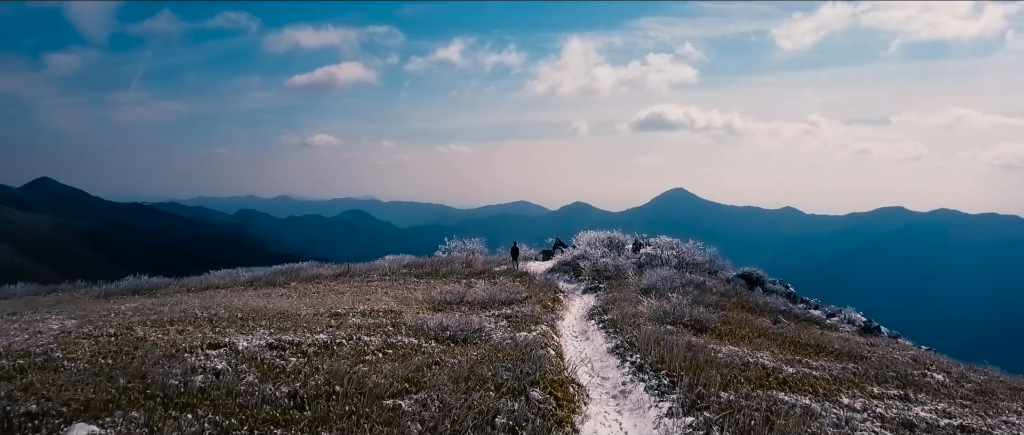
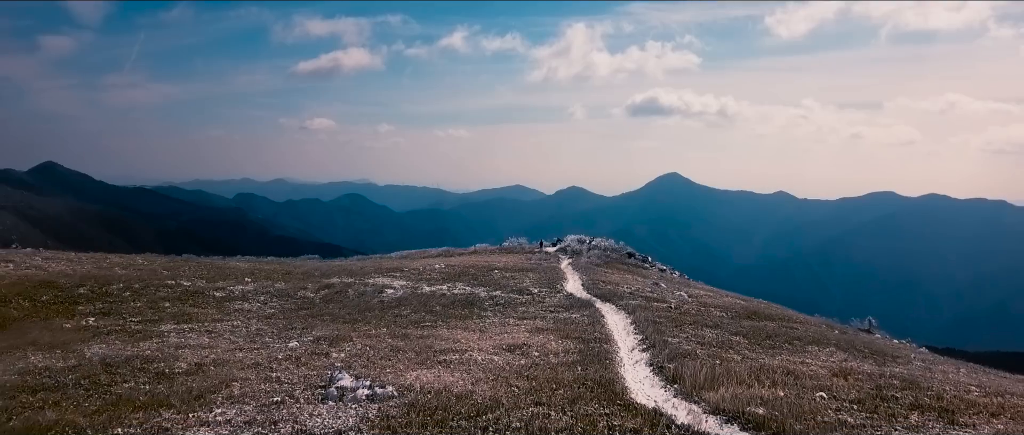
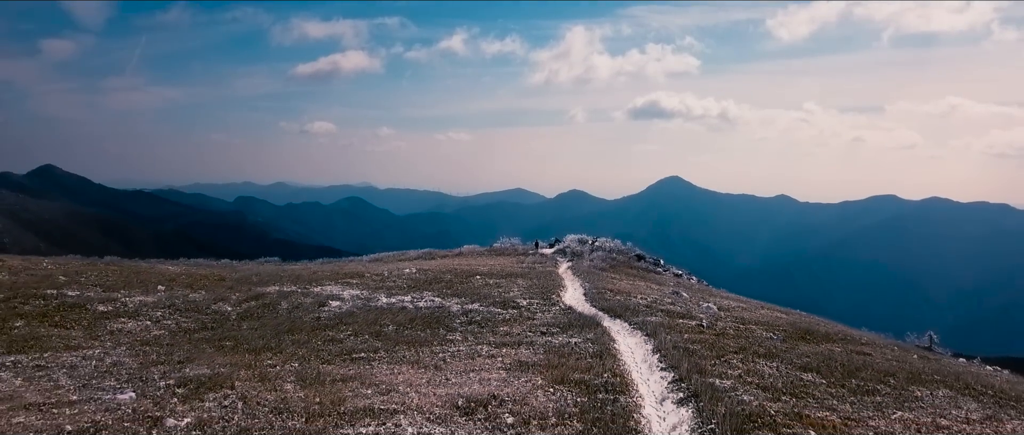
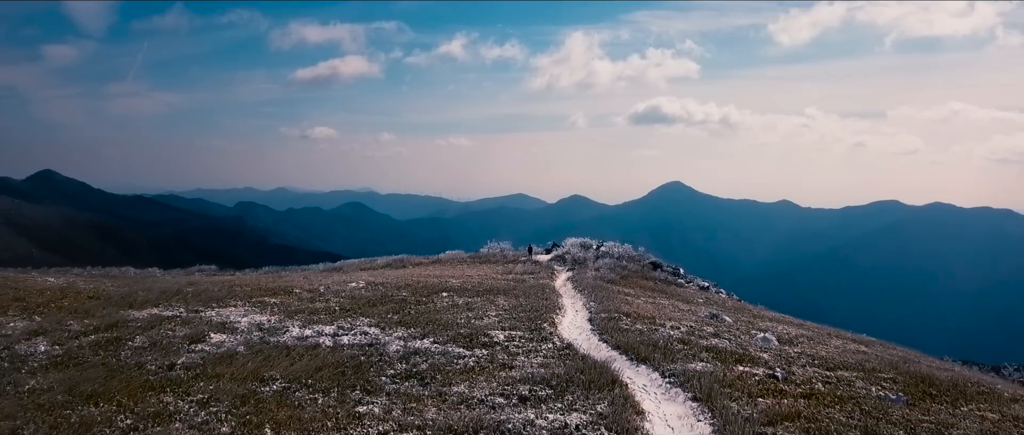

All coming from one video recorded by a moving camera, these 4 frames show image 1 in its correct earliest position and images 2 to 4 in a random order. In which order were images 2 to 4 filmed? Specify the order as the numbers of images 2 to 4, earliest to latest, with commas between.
4, 3, 2
